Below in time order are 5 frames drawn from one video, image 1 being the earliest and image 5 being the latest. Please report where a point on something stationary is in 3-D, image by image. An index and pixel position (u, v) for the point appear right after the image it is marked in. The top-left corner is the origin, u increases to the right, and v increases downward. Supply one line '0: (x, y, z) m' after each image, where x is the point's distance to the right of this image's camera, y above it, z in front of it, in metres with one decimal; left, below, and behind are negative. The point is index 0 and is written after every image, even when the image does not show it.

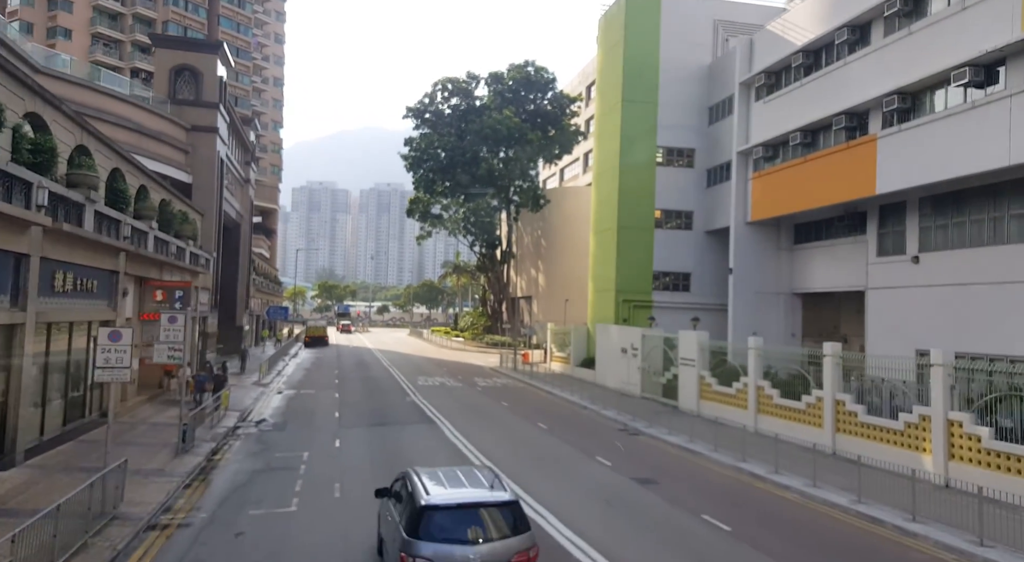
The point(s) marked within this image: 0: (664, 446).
0: (+4.8, -5.2, +19.5) m
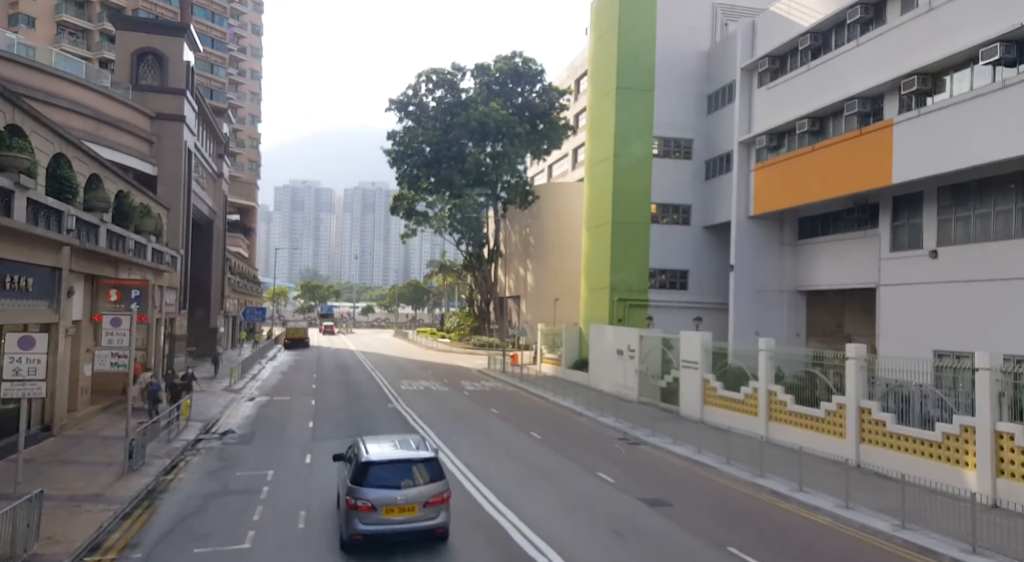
0: (+4.5, -5.1, +17.7) m
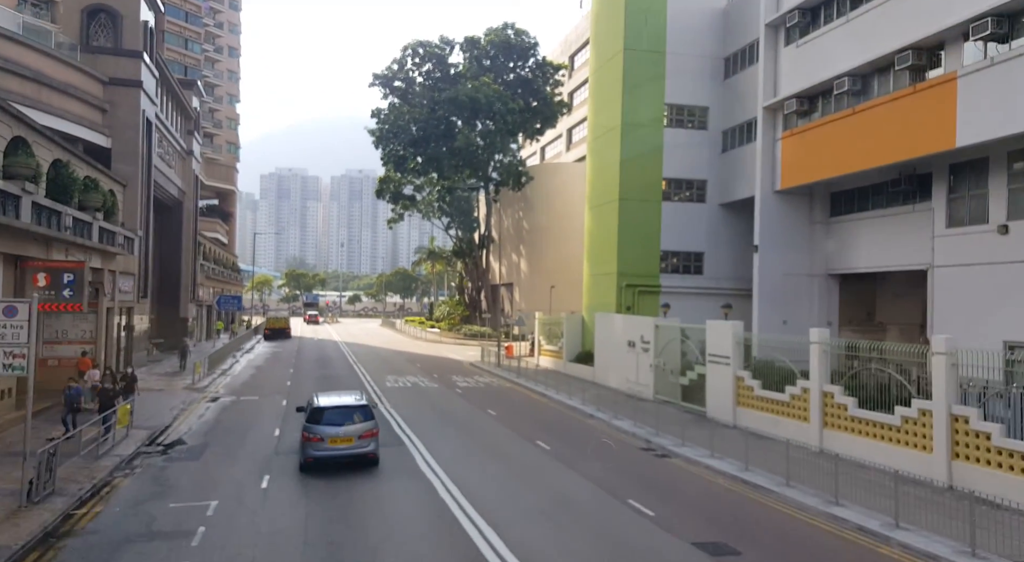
0: (+4.7, -4.6, +14.6) m
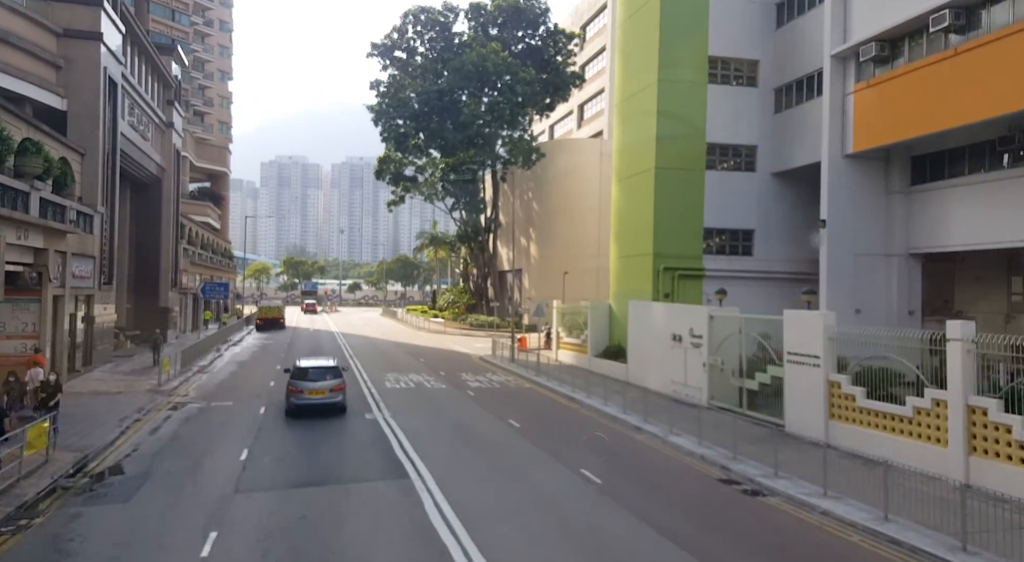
0: (+5.5, -4.2, +10.4) m
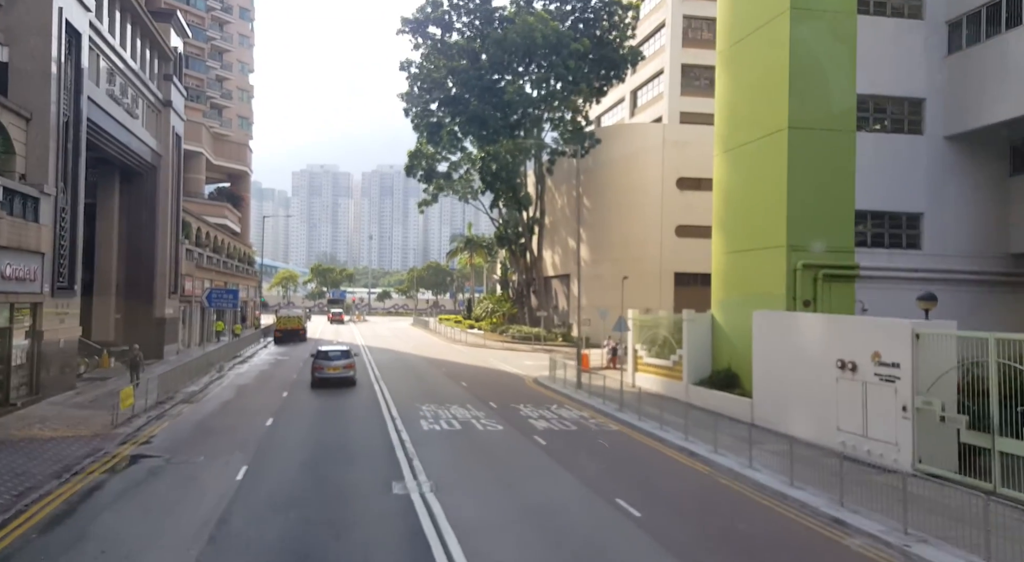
0: (+7.2, -4.0, +3.4) m
